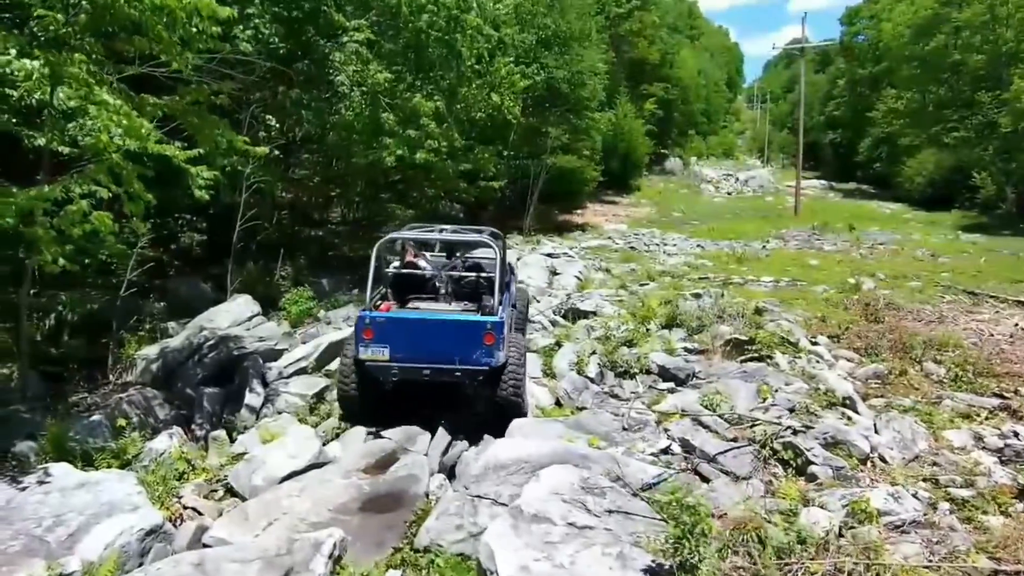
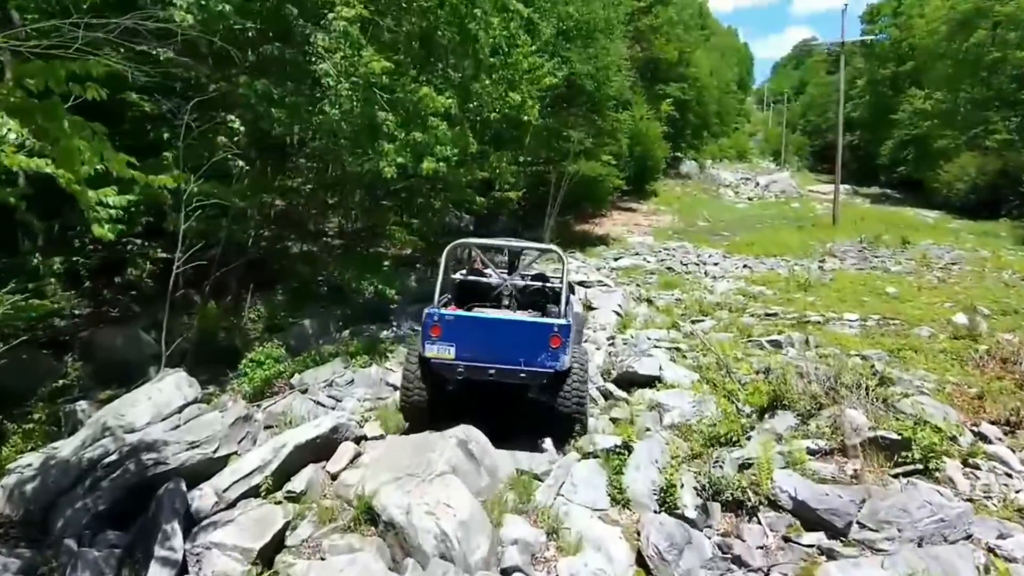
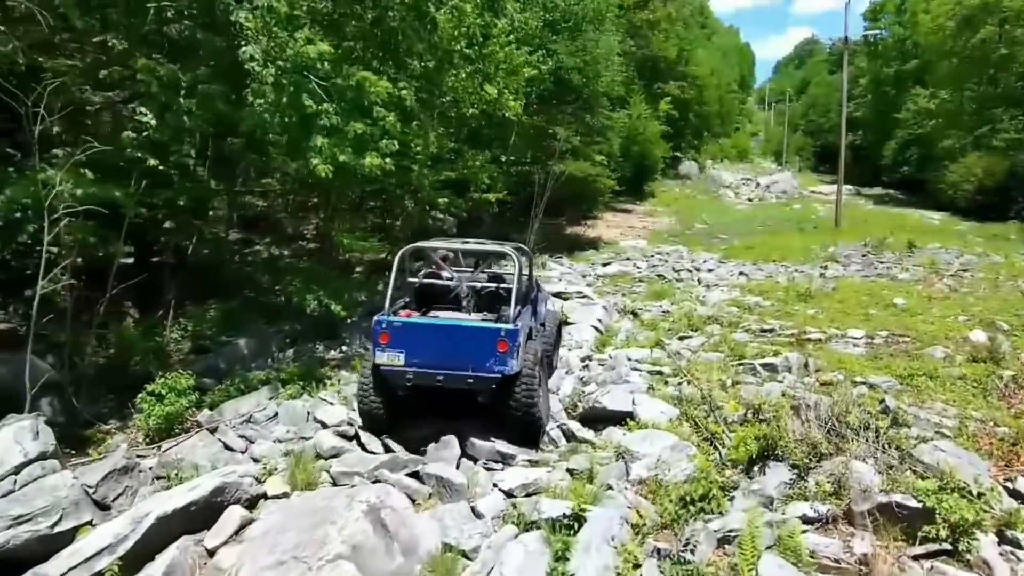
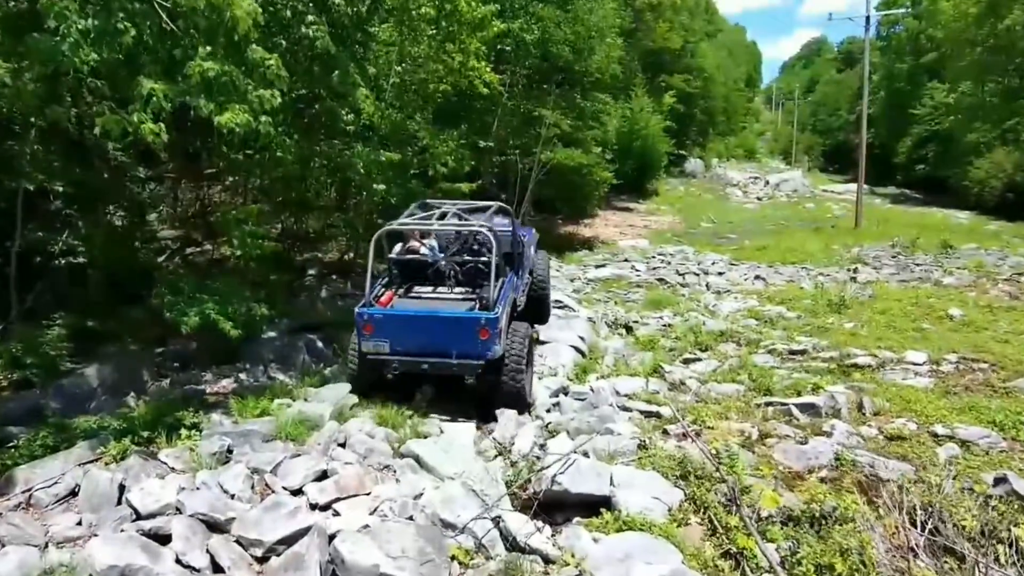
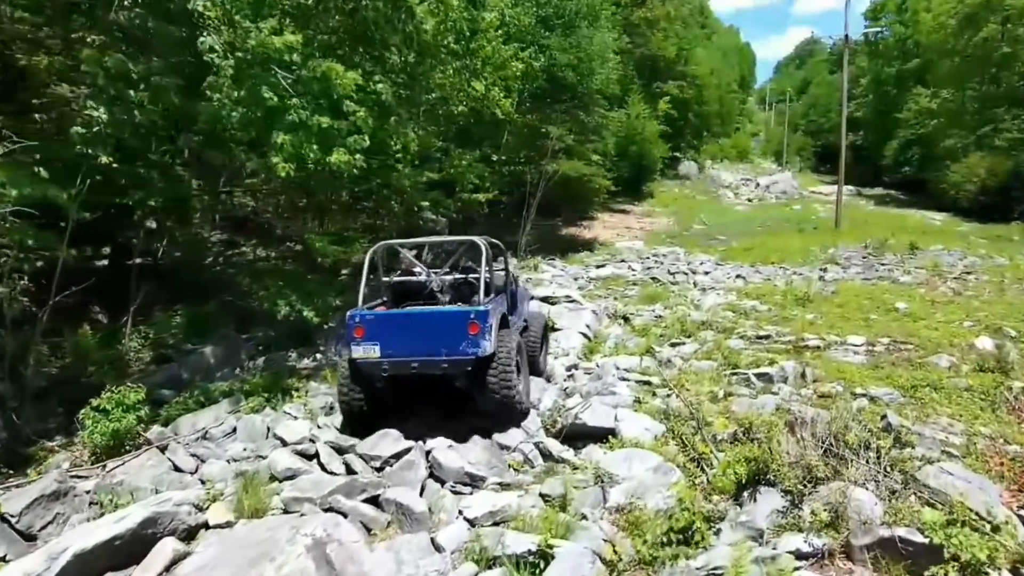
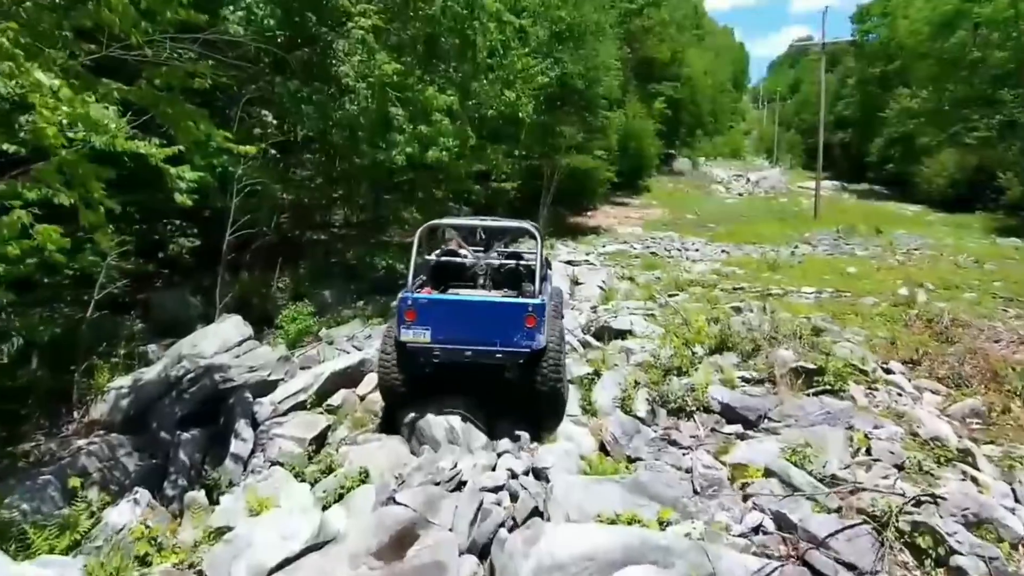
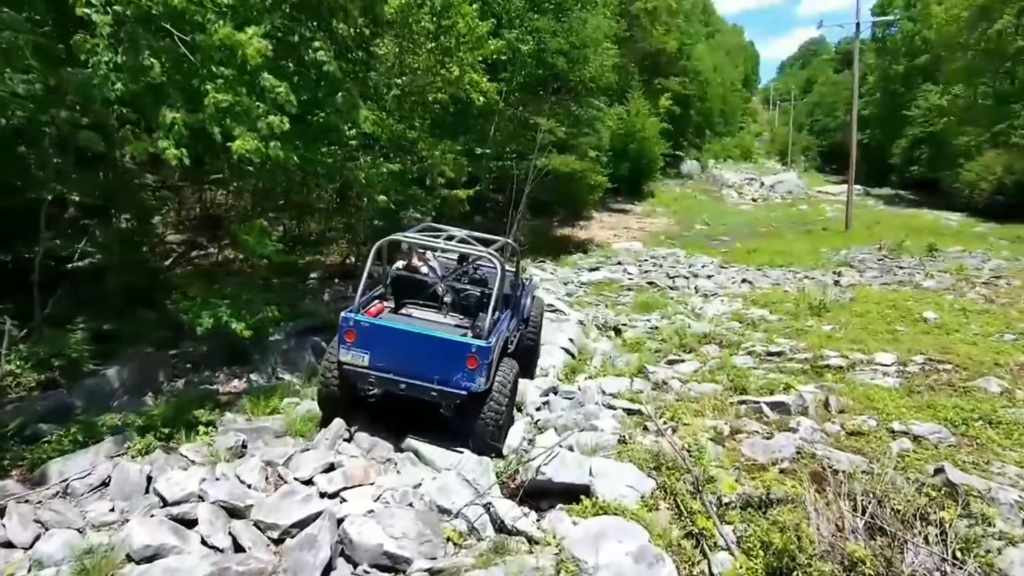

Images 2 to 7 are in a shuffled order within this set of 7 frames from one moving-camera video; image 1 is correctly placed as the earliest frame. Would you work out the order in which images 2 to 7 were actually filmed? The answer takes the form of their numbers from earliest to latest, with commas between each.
6, 2, 3, 5, 7, 4
